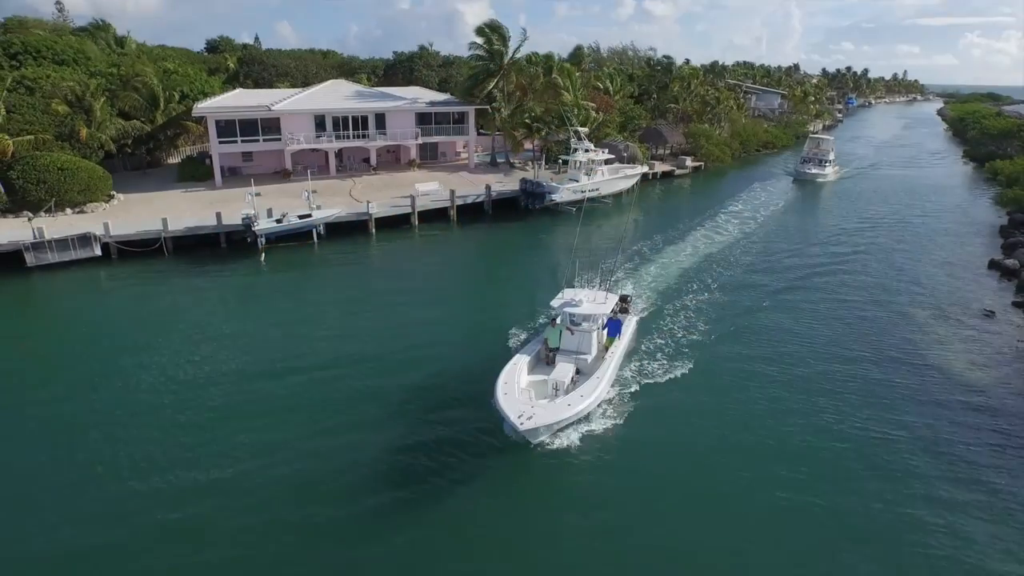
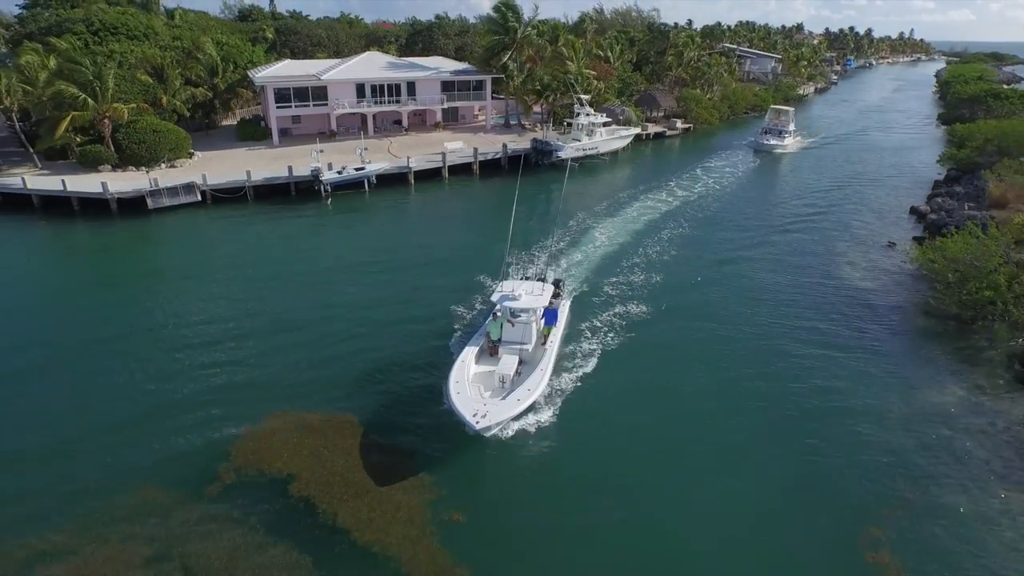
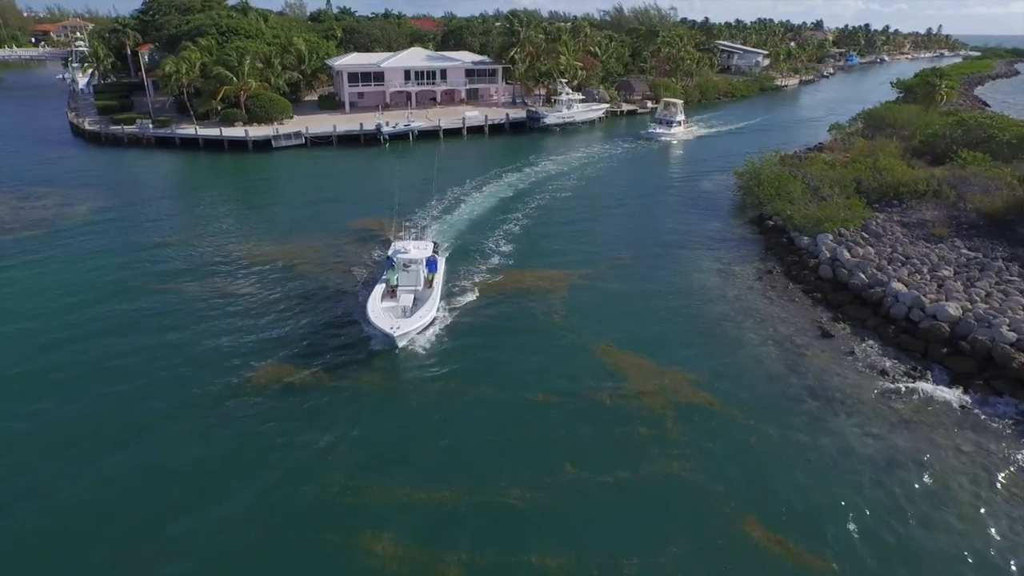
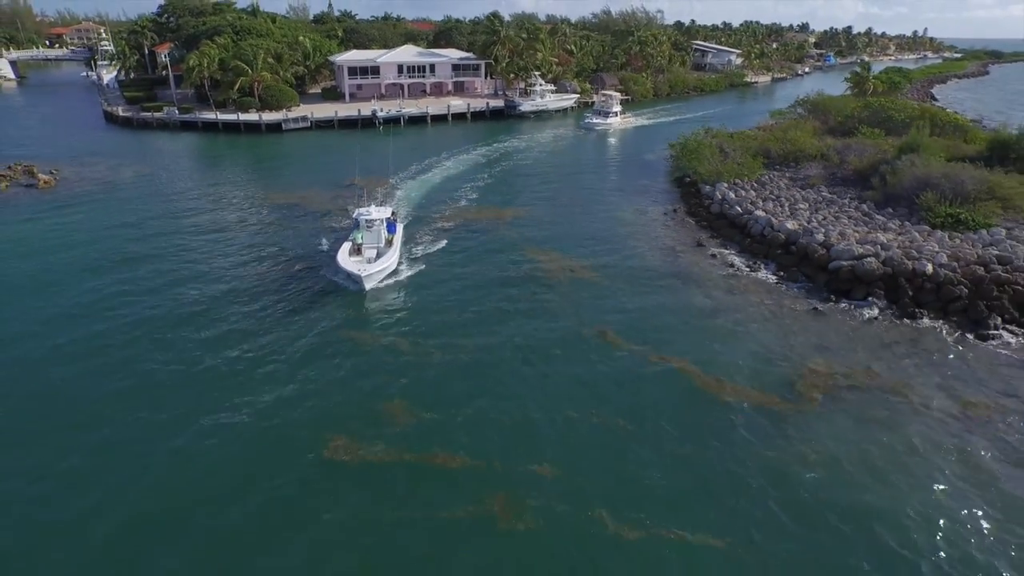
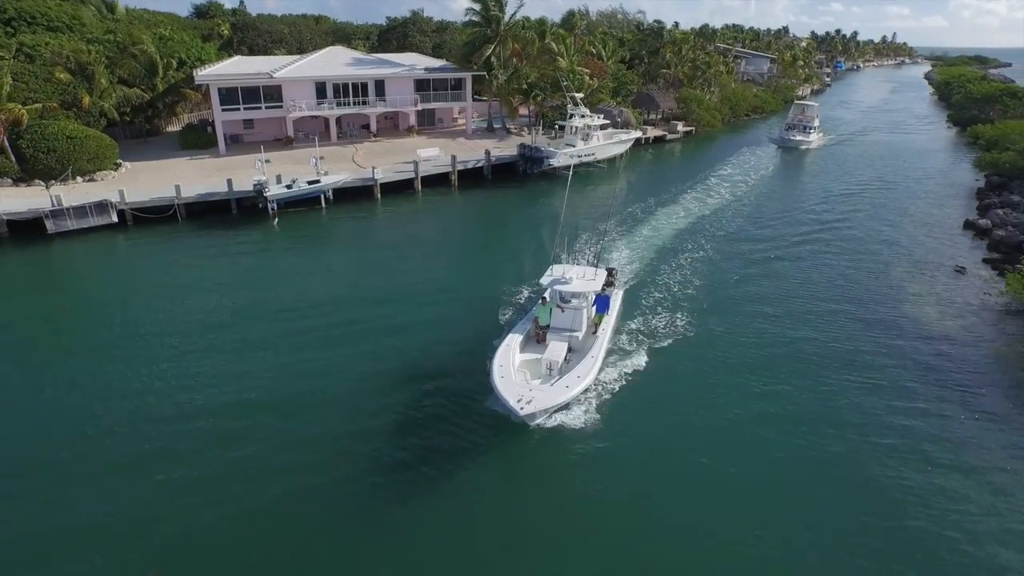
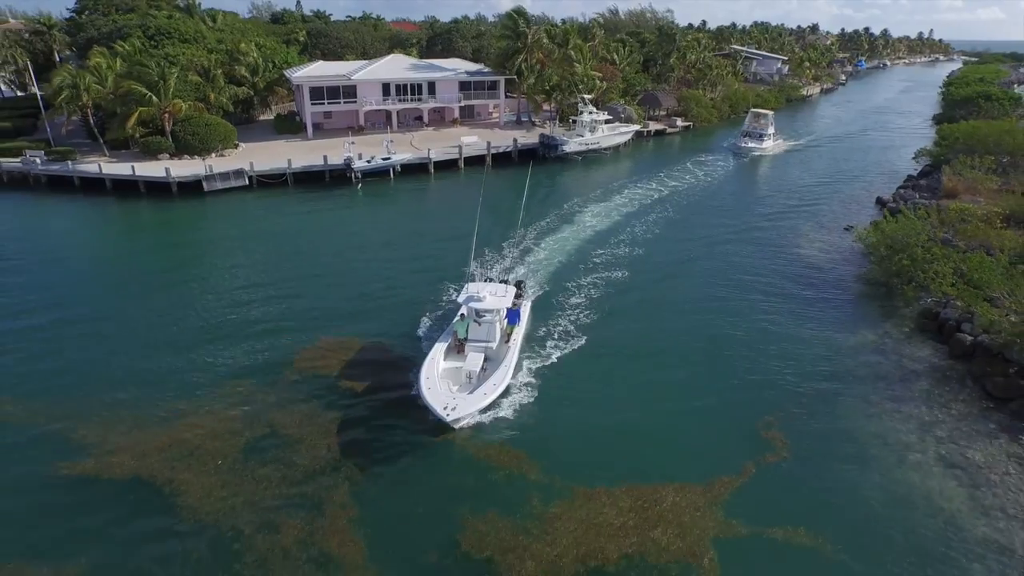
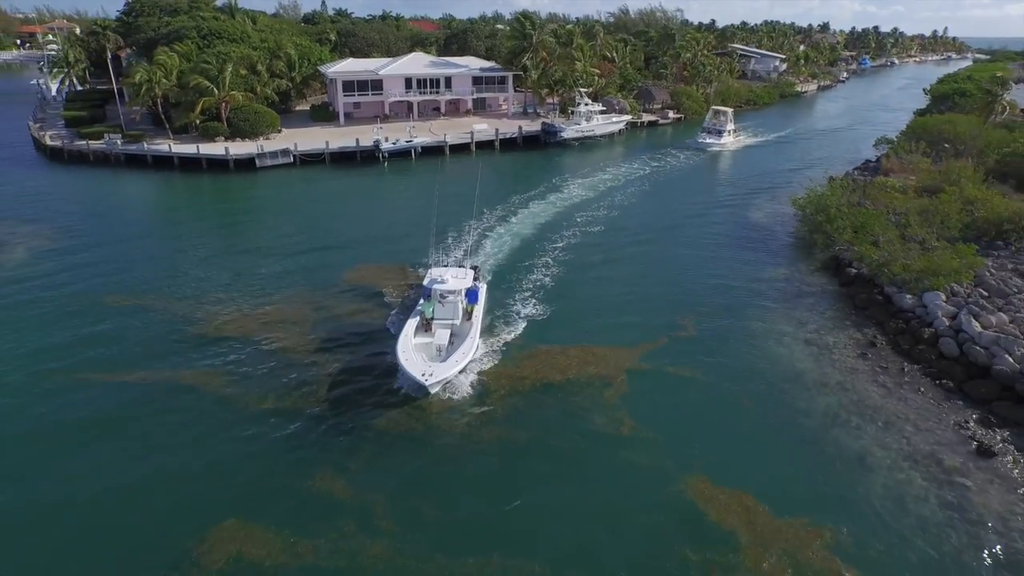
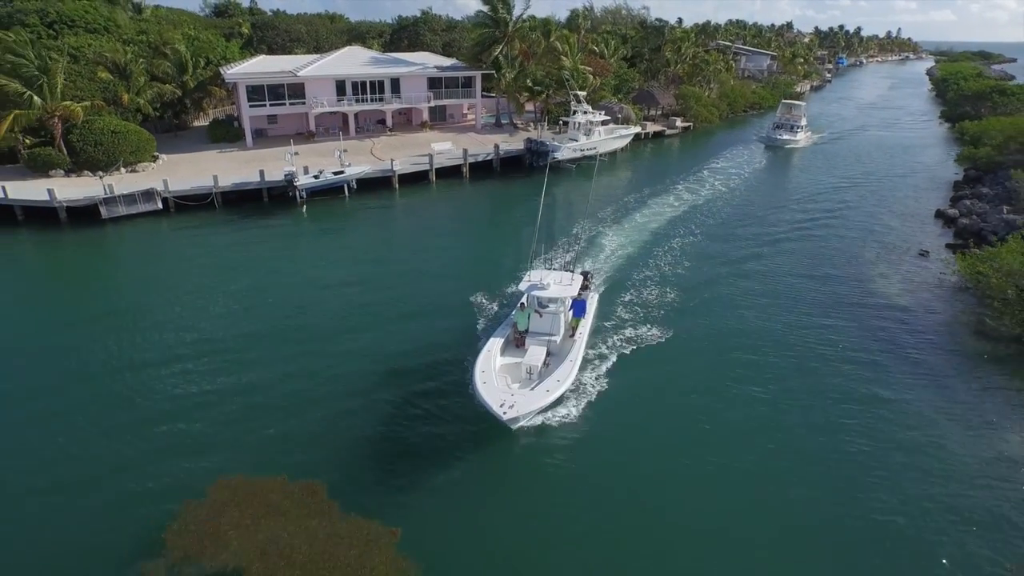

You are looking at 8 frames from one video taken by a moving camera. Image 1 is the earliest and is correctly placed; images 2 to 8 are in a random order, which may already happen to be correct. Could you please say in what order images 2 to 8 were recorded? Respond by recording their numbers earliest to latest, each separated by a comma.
5, 8, 2, 6, 7, 3, 4
